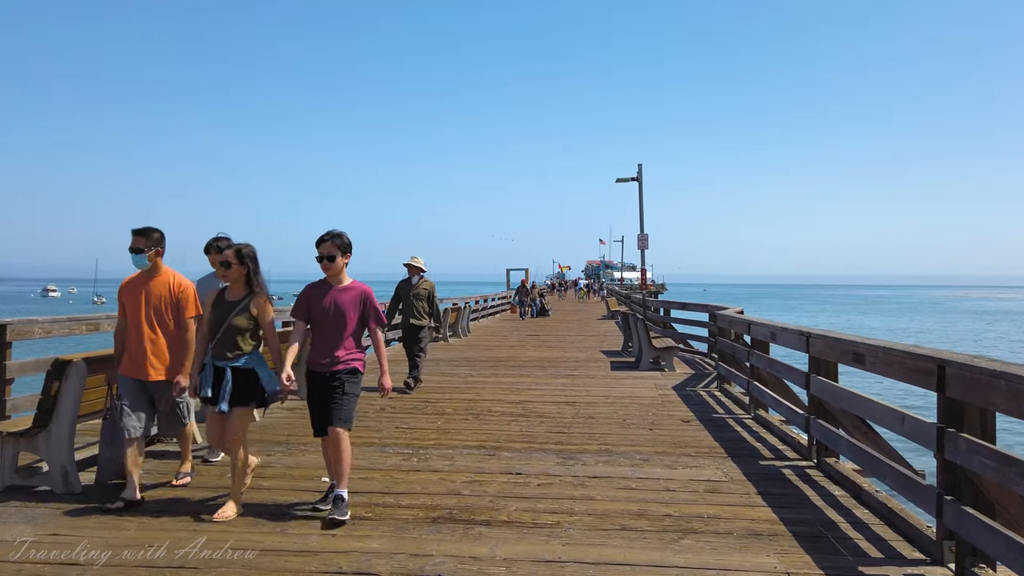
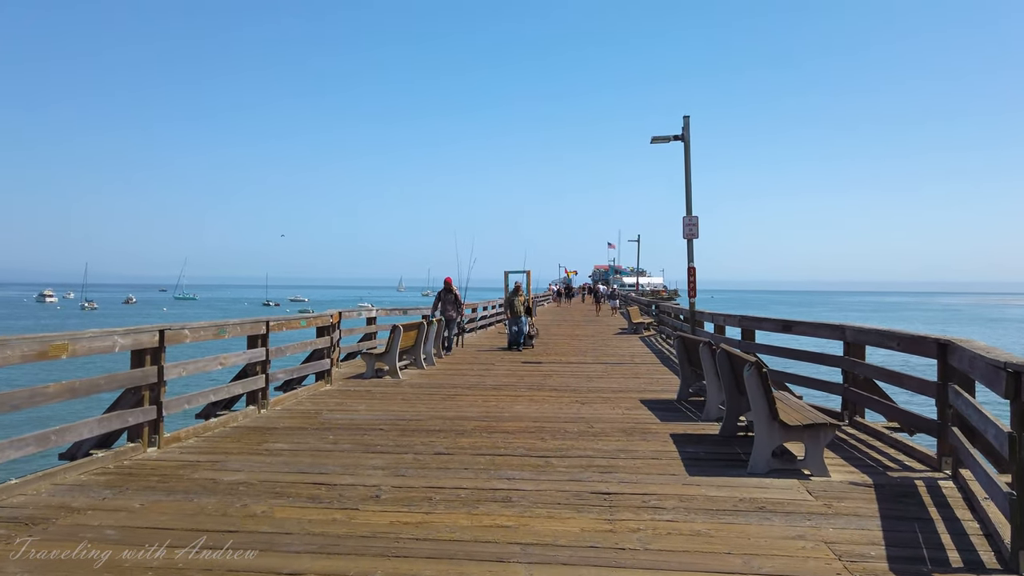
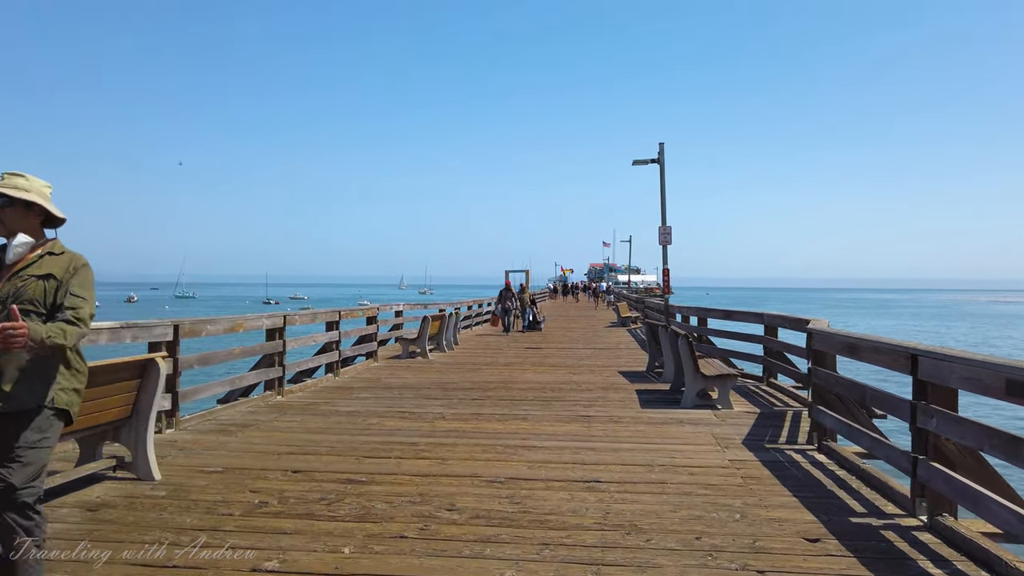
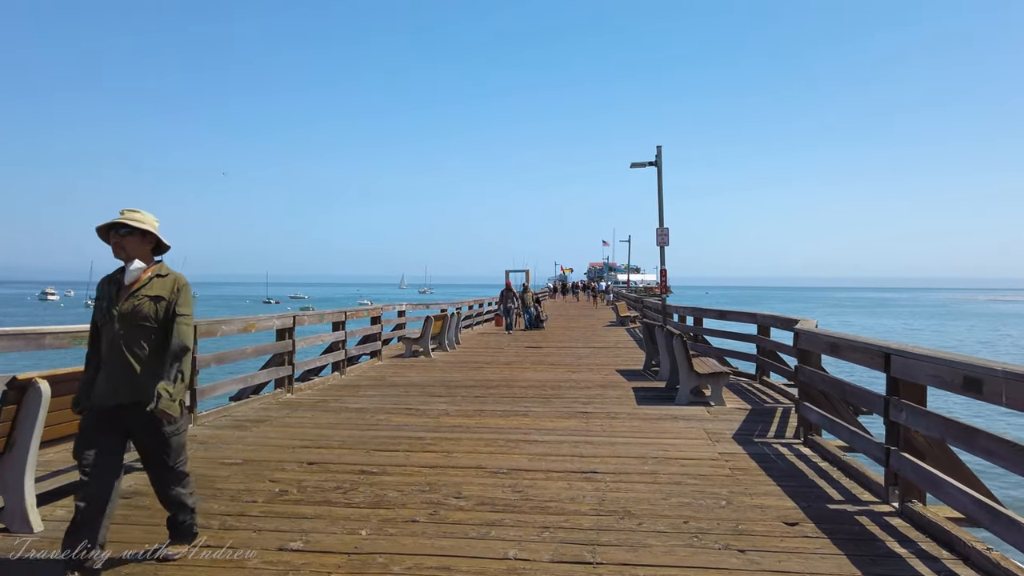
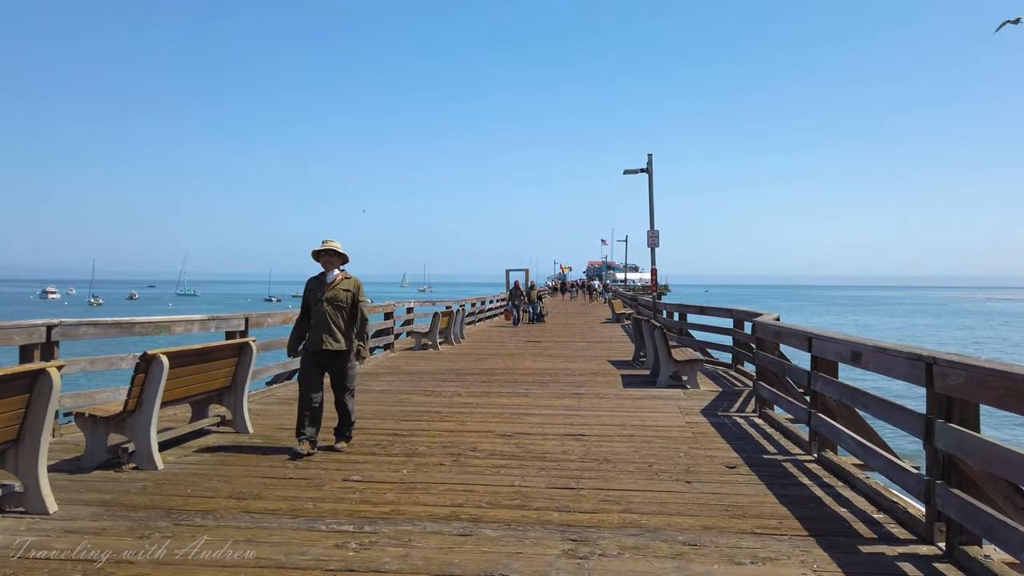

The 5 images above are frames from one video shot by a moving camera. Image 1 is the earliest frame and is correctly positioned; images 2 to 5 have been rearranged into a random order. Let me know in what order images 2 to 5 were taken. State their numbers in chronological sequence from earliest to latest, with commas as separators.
5, 4, 3, 2
